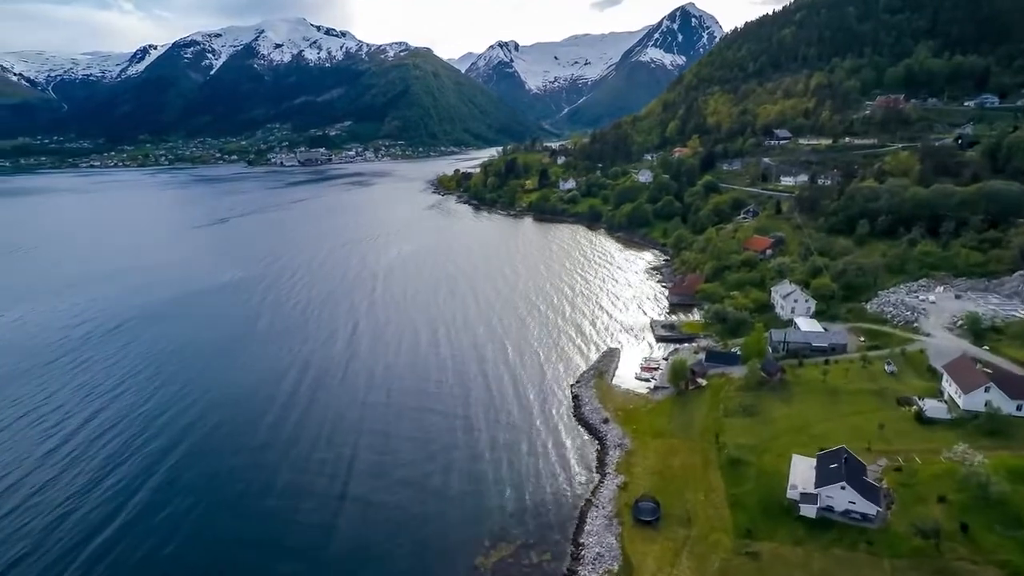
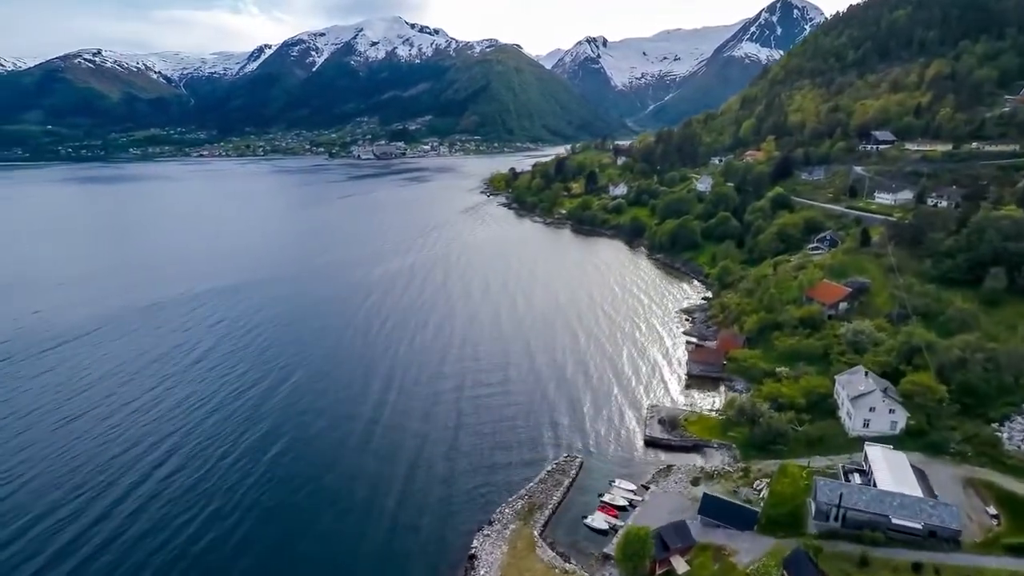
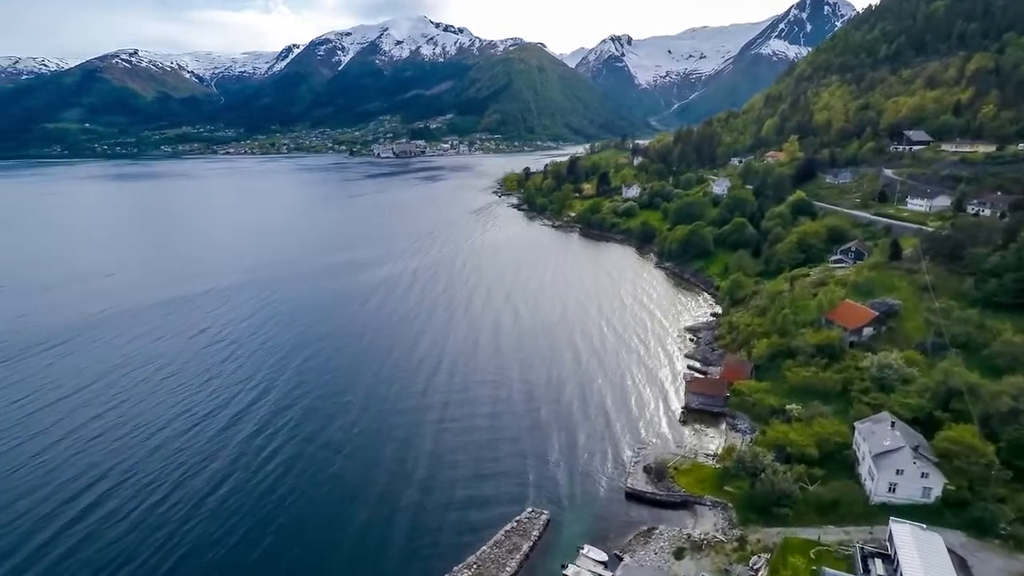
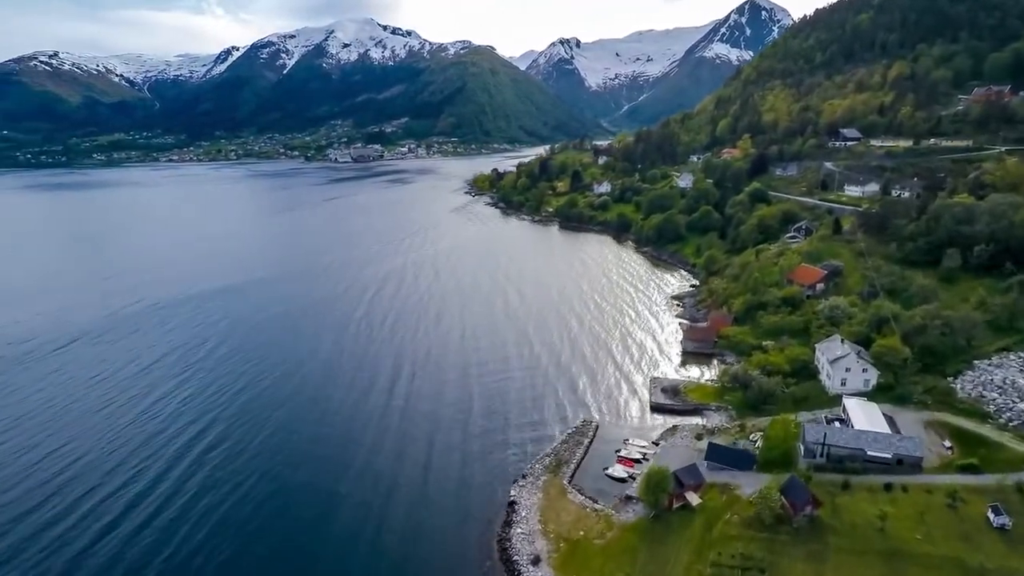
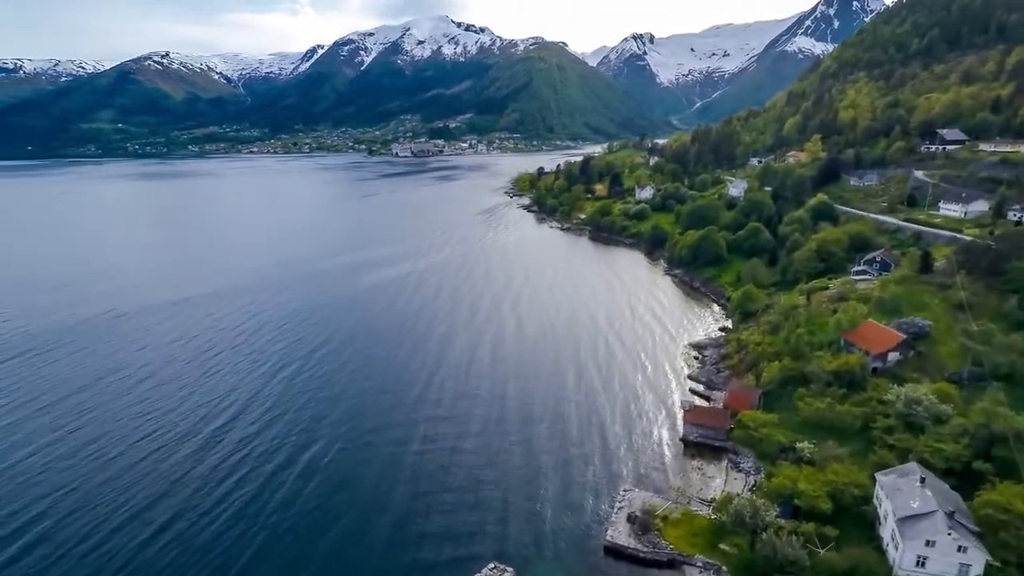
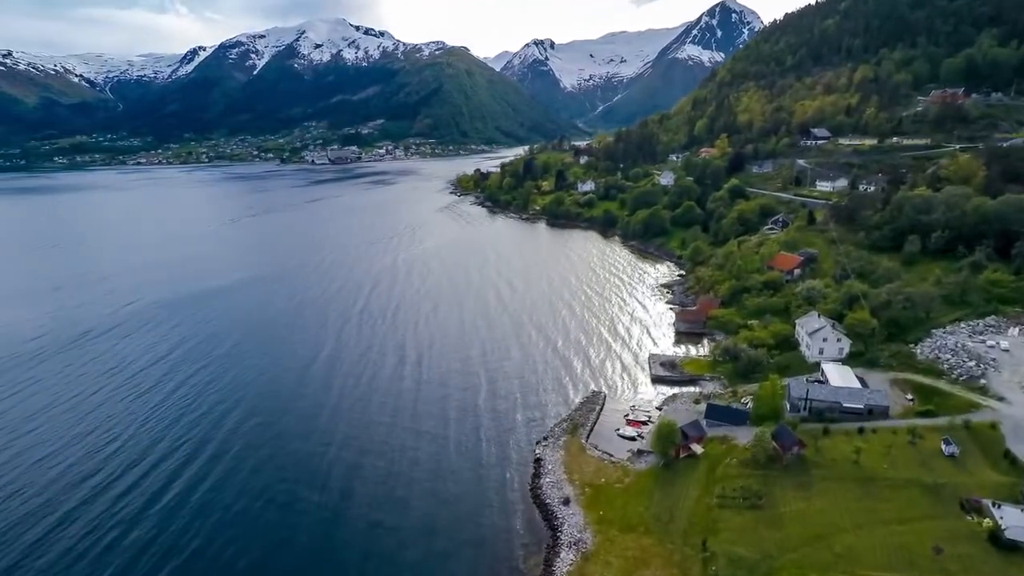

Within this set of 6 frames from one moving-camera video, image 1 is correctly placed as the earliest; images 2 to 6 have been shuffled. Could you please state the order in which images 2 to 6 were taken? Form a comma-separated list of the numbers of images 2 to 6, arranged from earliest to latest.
6, 4, 2, 3, 5
